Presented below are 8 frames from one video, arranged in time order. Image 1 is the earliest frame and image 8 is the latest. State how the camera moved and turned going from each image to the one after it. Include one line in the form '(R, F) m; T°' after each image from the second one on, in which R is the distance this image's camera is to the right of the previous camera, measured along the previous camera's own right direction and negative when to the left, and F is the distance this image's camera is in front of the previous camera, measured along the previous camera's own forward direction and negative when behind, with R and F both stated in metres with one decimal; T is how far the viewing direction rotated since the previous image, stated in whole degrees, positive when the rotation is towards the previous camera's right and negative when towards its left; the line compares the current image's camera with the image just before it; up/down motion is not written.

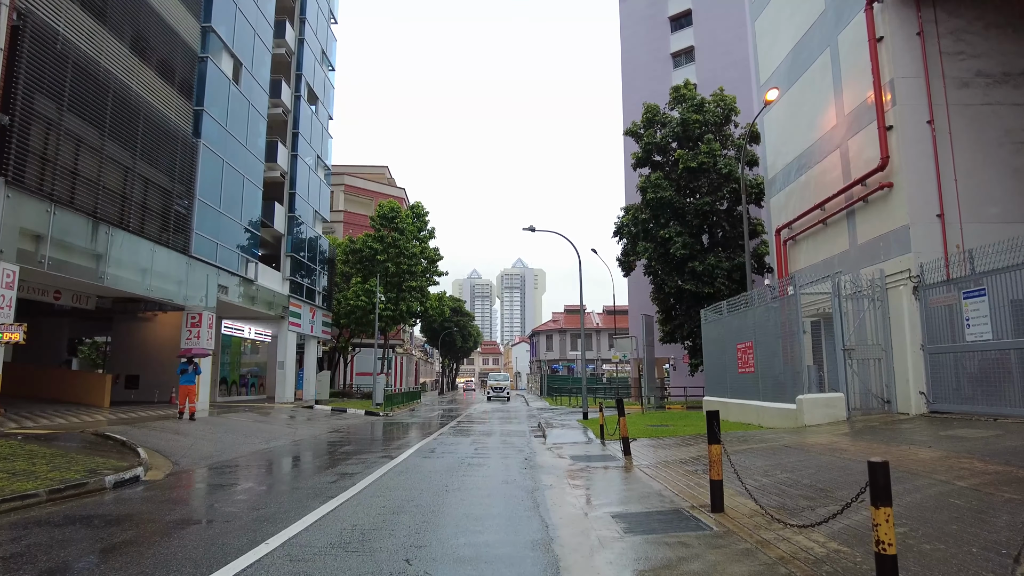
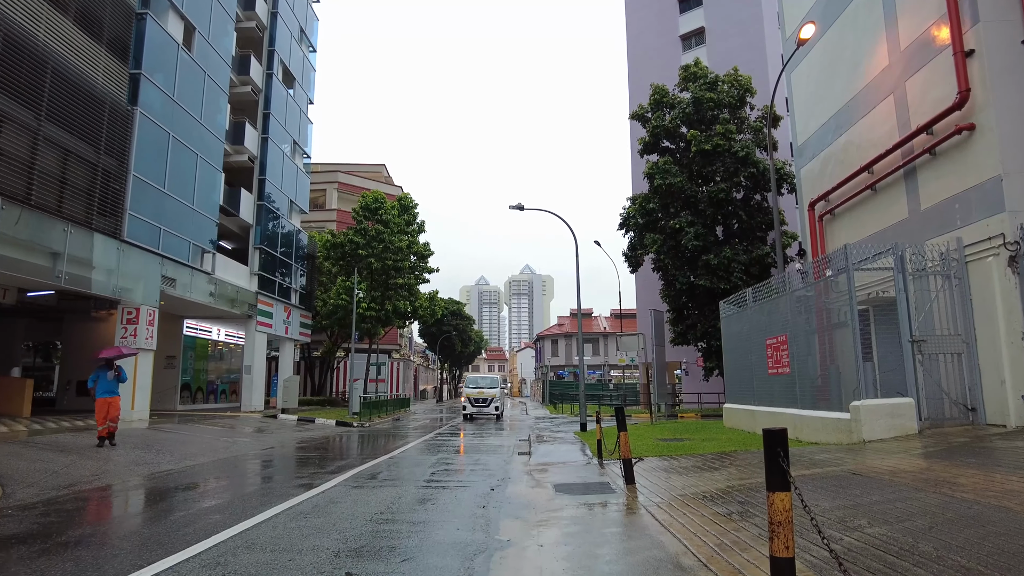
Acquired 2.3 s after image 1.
(+0.7, +3.0) m; -1°
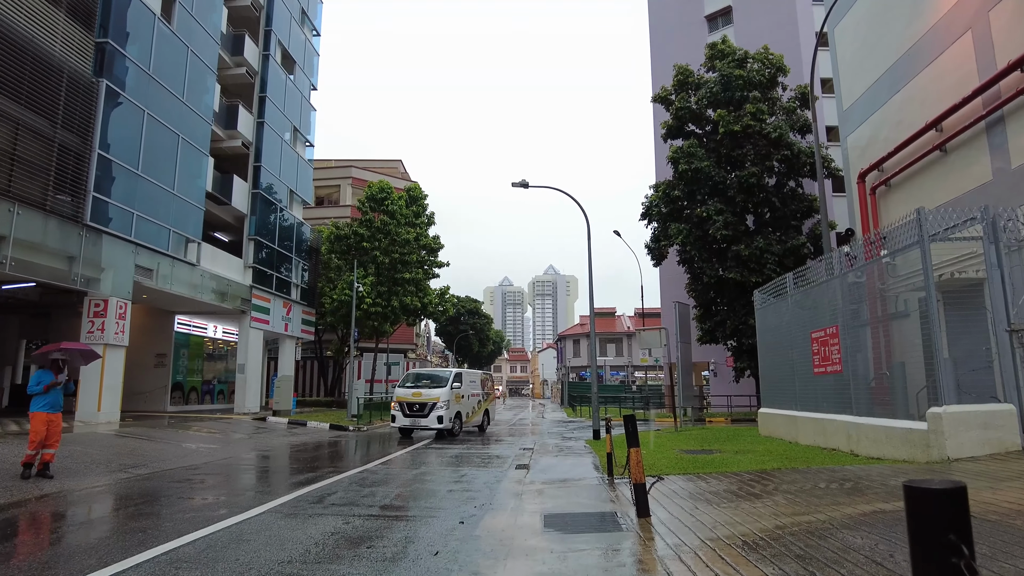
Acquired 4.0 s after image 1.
(+0.6, +2.0) m; -2°
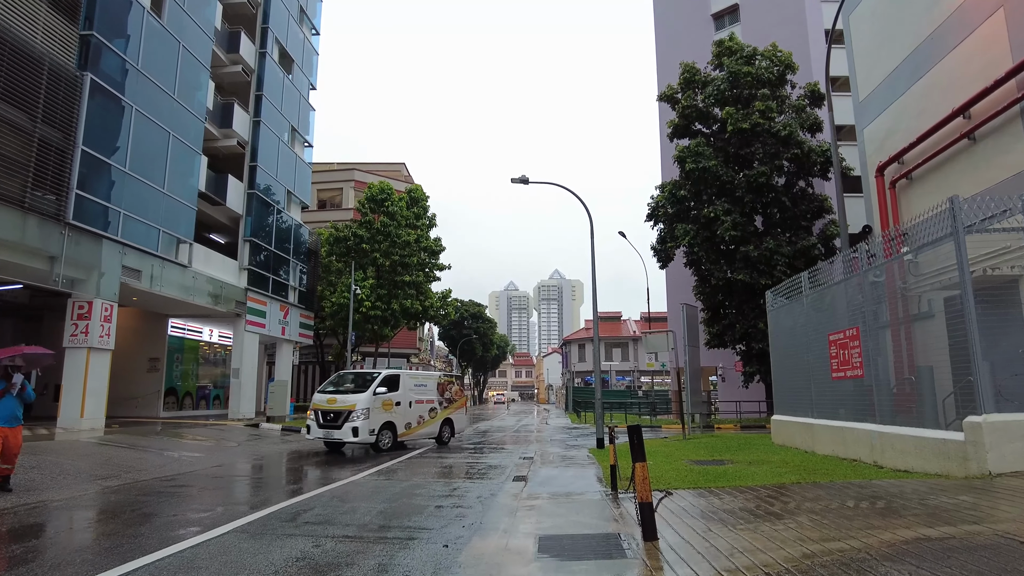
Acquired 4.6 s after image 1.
(+0.2, +0.7) m; -1°
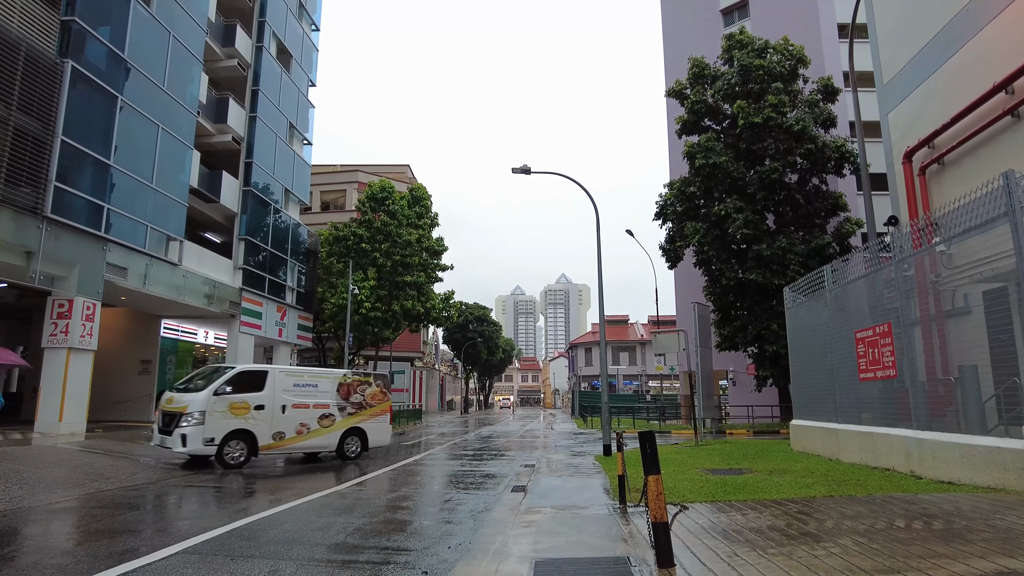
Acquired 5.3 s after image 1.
(+0.1, +0.9) m; -1°
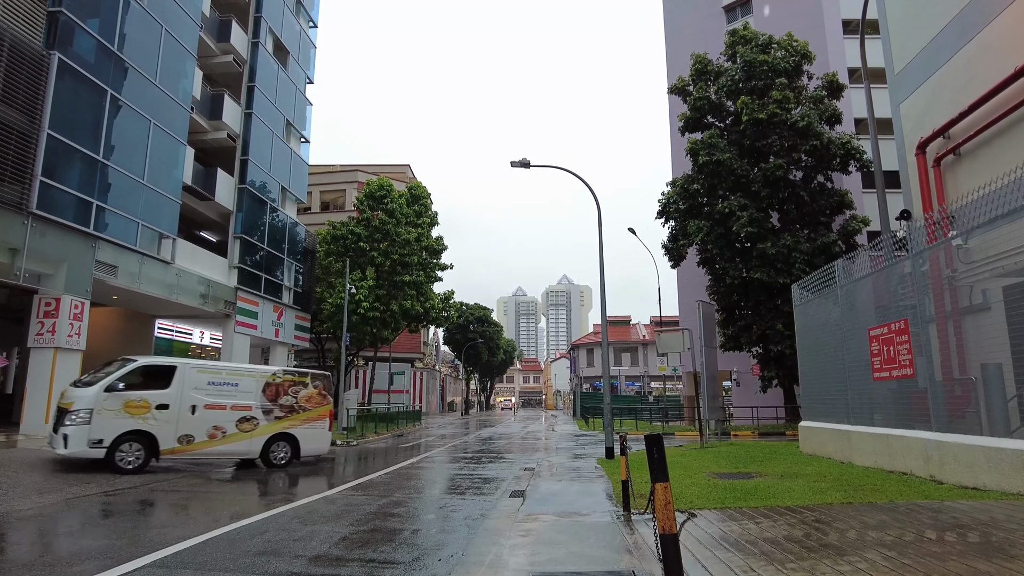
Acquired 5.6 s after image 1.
(+0.1, +0.4) m; 0°
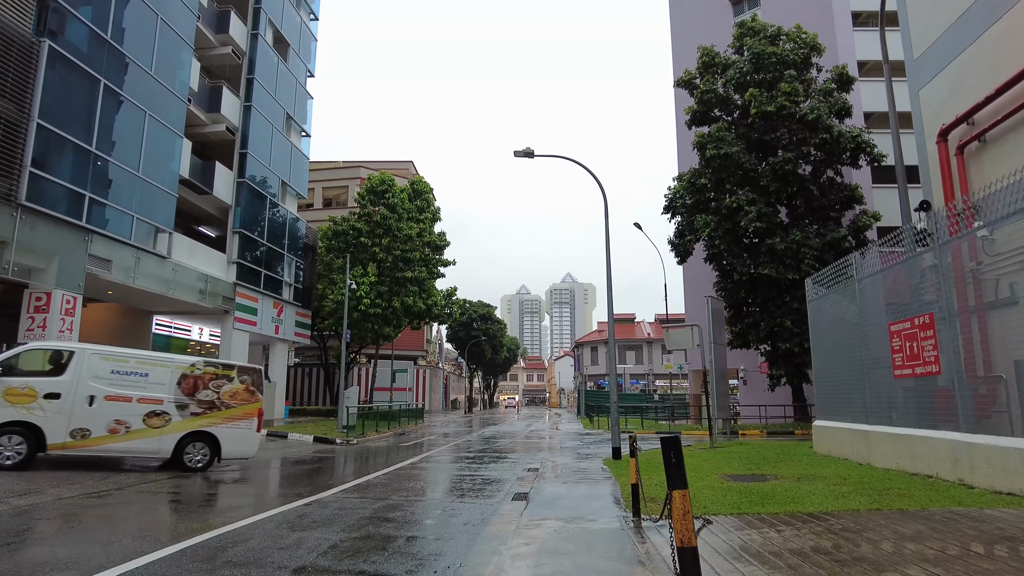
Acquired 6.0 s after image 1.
(0.0, +0.5) m; 0°
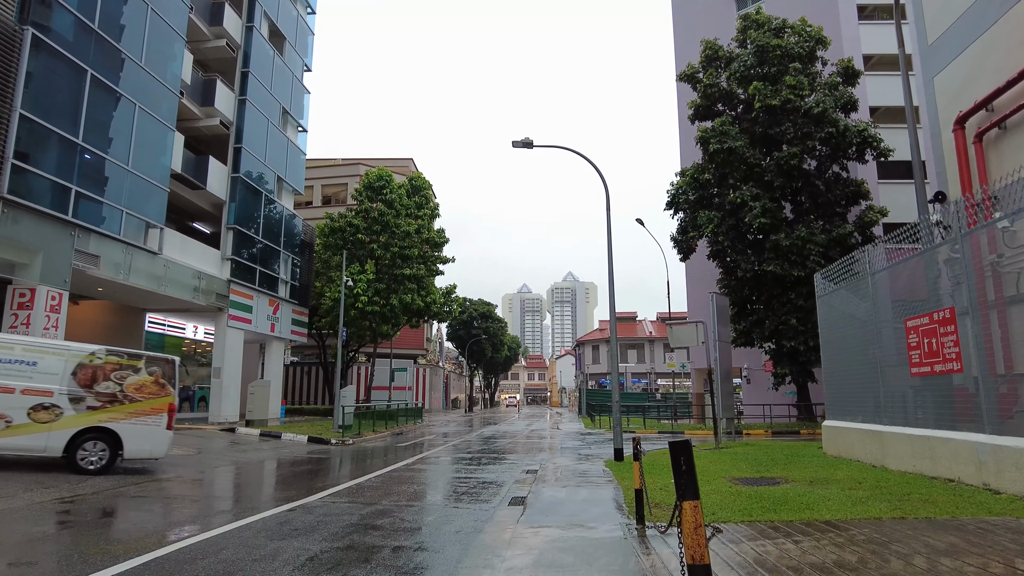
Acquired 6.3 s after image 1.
(+0.1, +0.5) m; 0°
